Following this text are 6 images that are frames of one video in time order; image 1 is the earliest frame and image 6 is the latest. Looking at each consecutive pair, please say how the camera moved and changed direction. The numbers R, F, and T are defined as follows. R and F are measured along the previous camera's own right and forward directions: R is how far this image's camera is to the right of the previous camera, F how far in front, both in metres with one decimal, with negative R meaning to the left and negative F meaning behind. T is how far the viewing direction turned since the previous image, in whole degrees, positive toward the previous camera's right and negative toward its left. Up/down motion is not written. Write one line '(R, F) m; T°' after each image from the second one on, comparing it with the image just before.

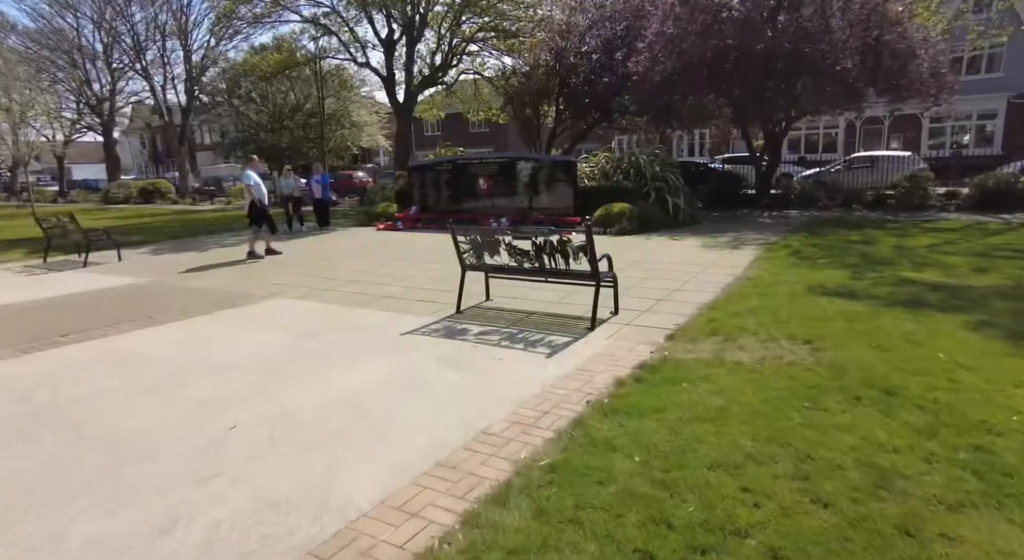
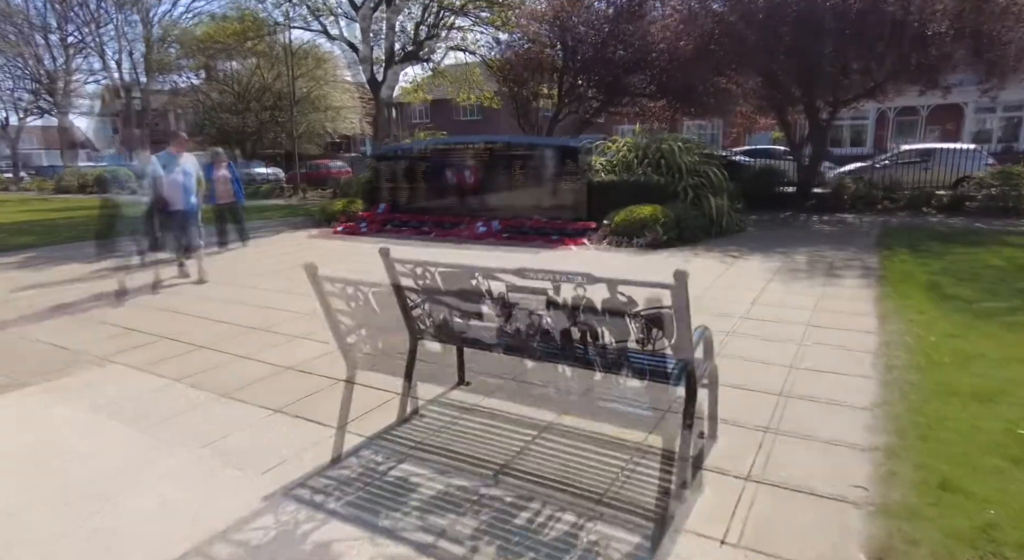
(0.0, +3.3) m; +1°
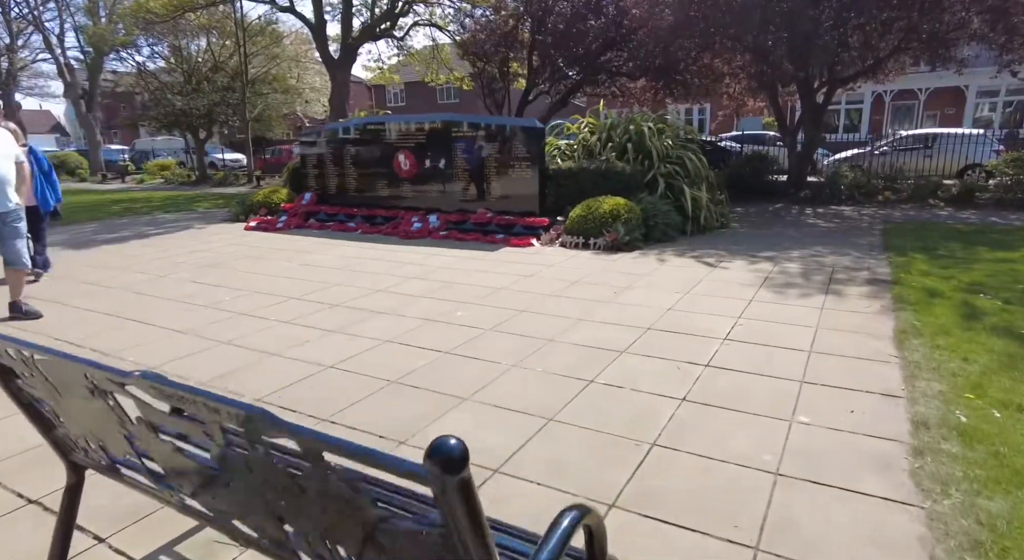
(+0.8, +1.8) m; +1°
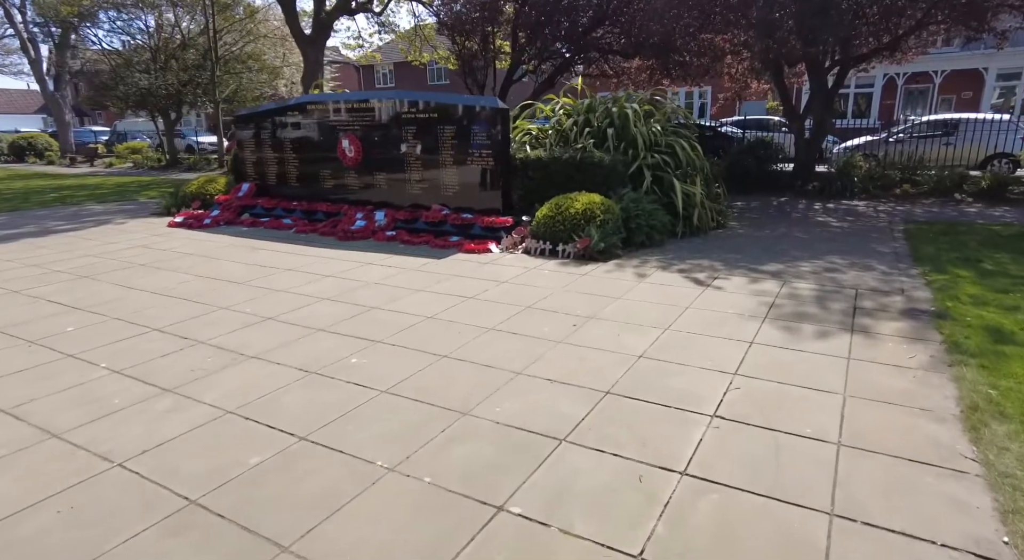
(+0.5, +1.4) m; 0°
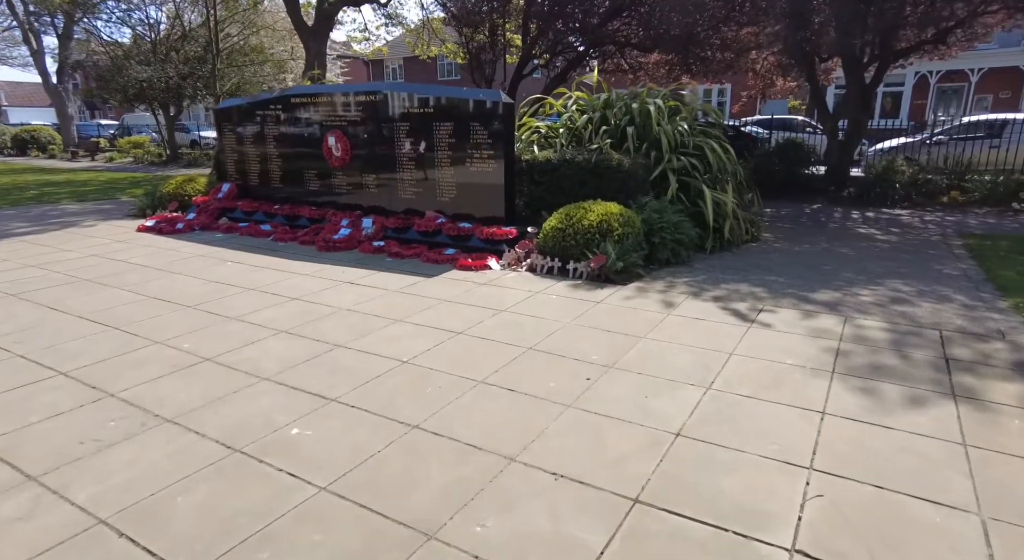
(+0.1, +1.0) m; -1°
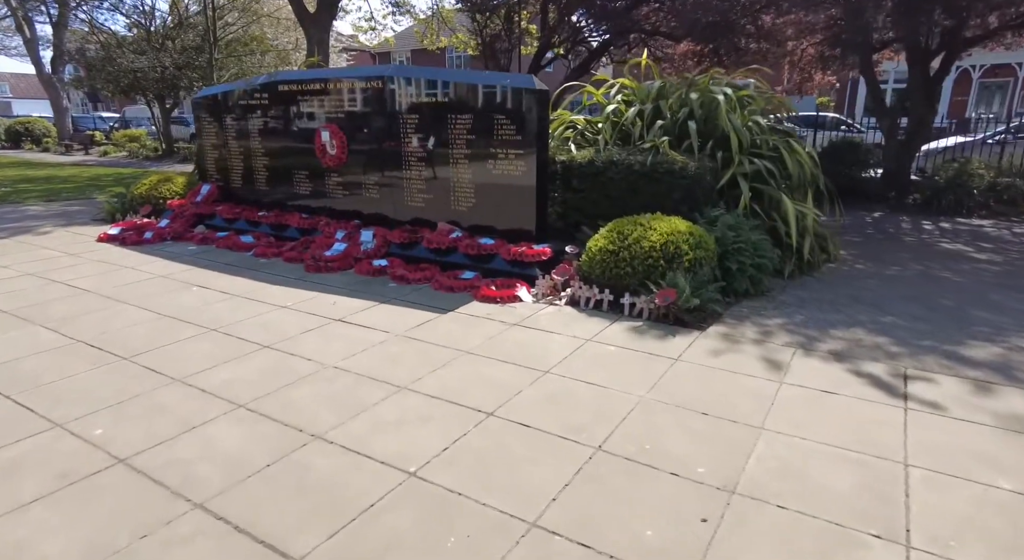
(-0.2, +1.3) m; -1°
